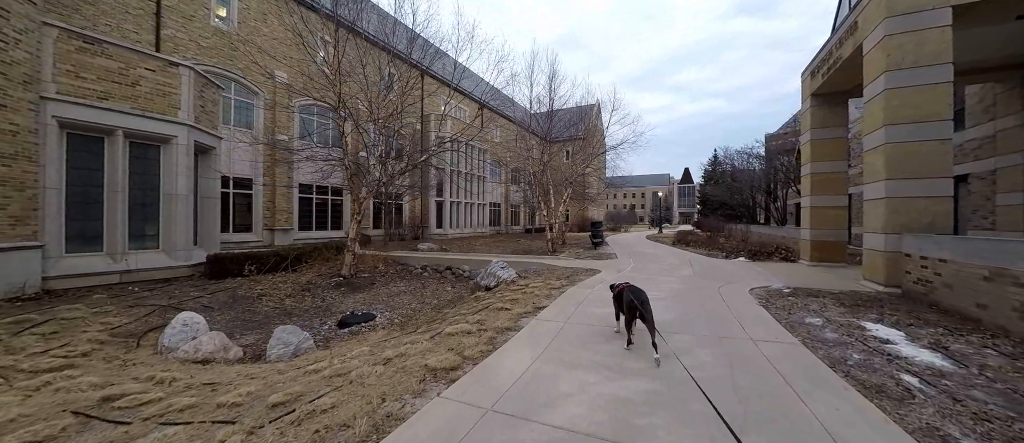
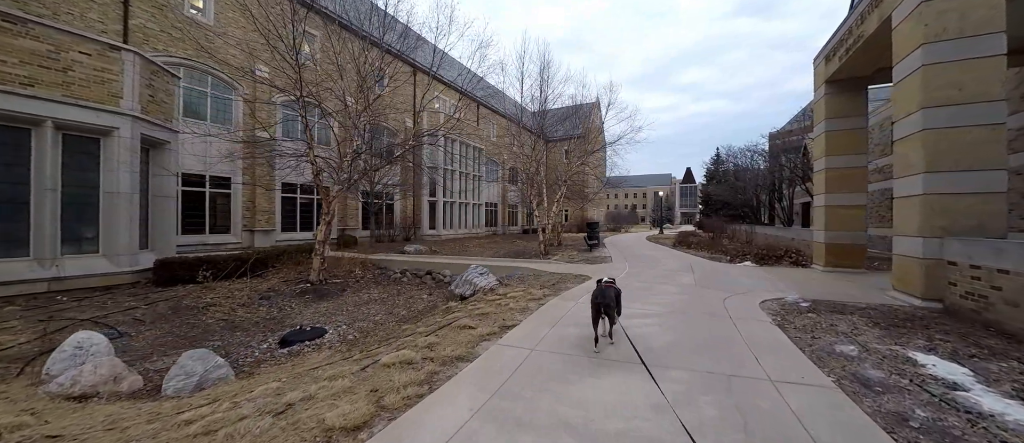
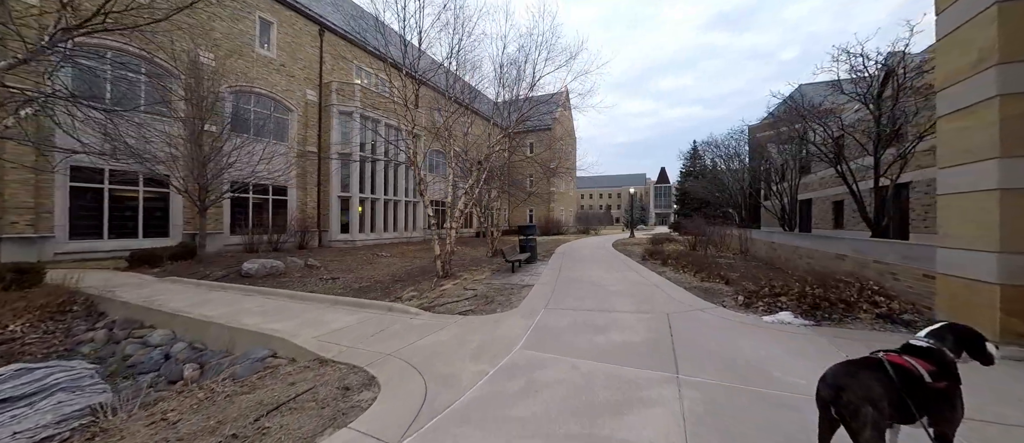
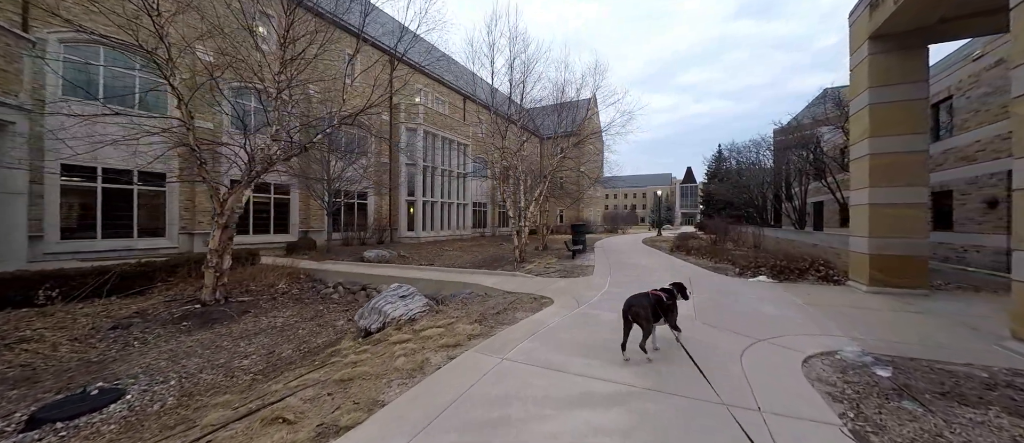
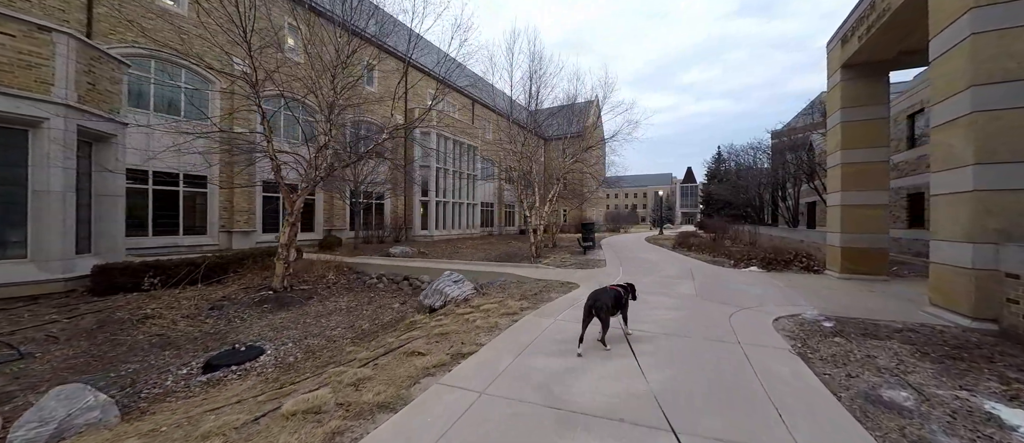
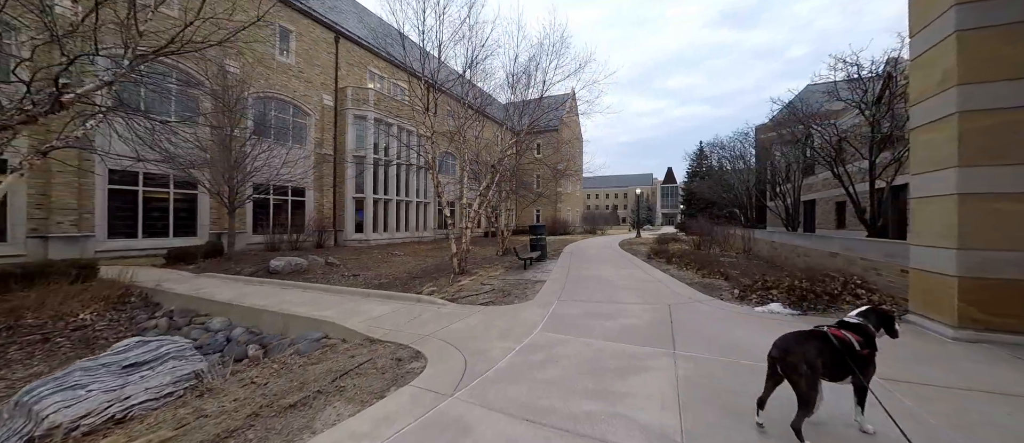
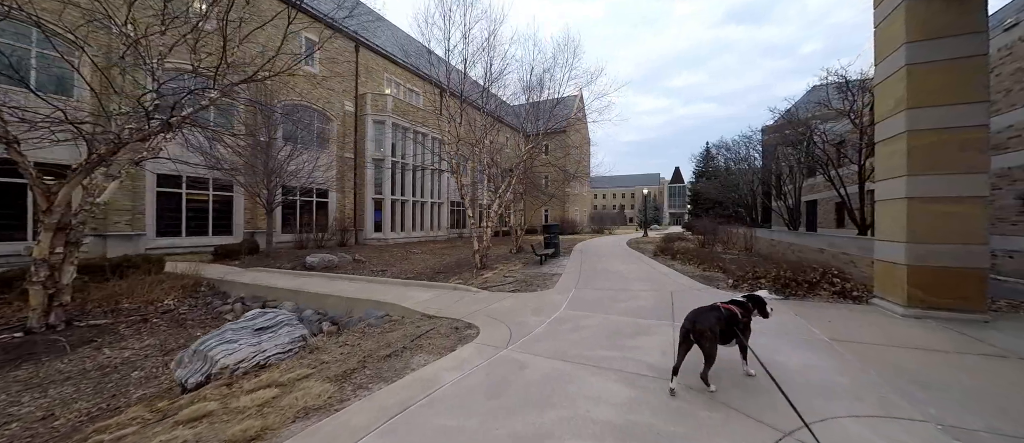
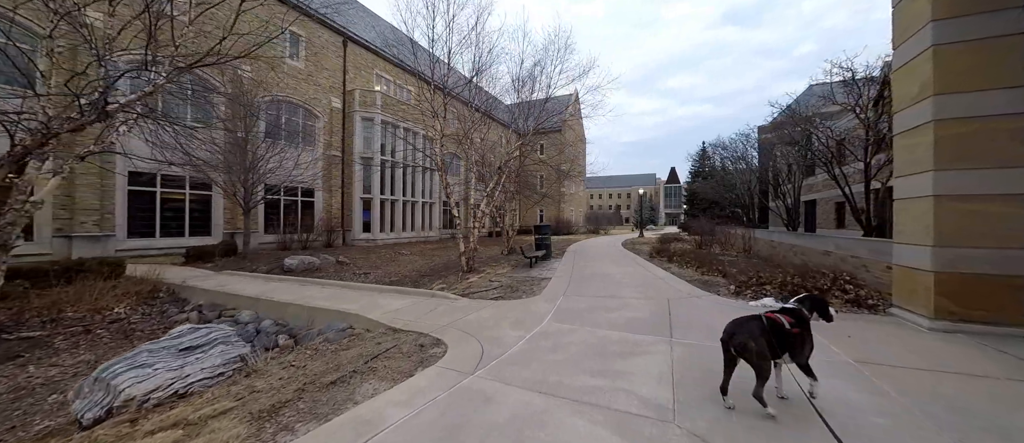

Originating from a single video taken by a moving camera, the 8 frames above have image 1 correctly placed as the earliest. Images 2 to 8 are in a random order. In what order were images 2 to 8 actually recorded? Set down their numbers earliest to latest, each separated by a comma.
2, 5, 4, 7, 8, 6, 3
